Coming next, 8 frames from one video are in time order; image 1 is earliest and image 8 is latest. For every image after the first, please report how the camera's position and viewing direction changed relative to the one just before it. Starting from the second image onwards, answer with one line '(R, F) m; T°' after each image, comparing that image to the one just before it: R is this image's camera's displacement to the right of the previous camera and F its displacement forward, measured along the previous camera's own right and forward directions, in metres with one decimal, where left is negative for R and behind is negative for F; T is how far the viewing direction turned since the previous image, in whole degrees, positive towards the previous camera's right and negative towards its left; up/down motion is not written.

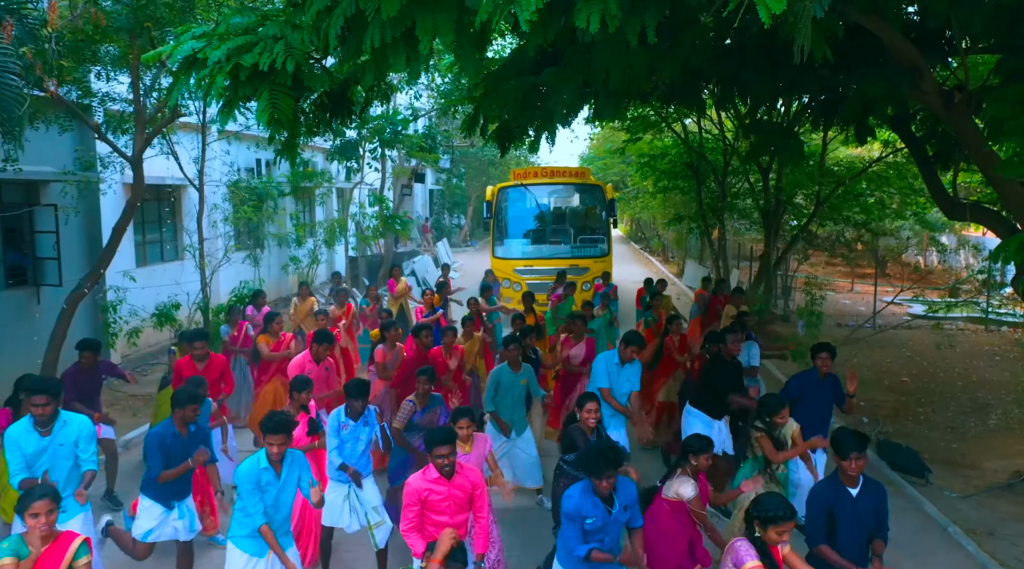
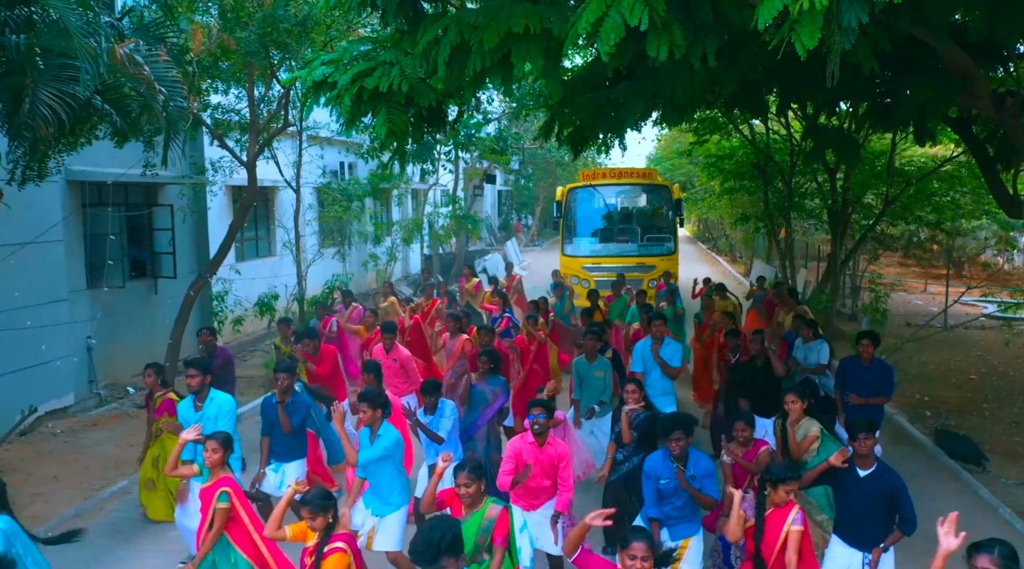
(-0.1, -0.8) m; -5°
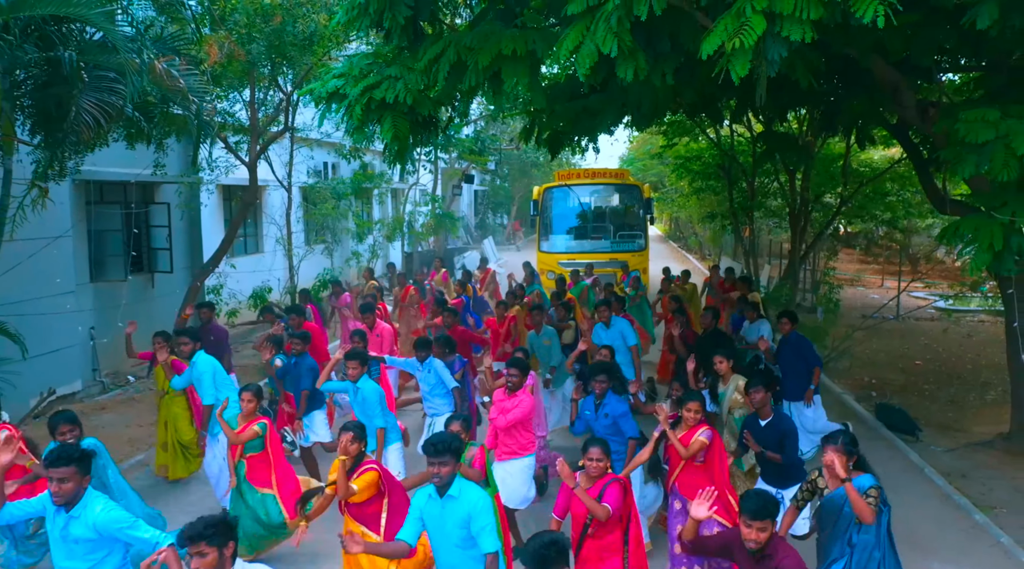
(-0.1, -0.9) m; +2°
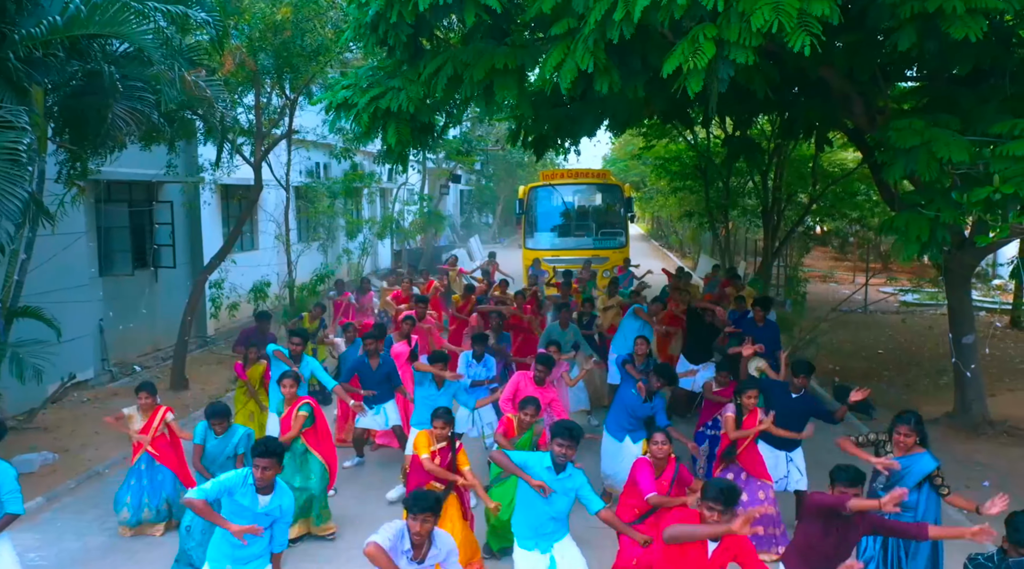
(-0.1, -0.8) m; +1°
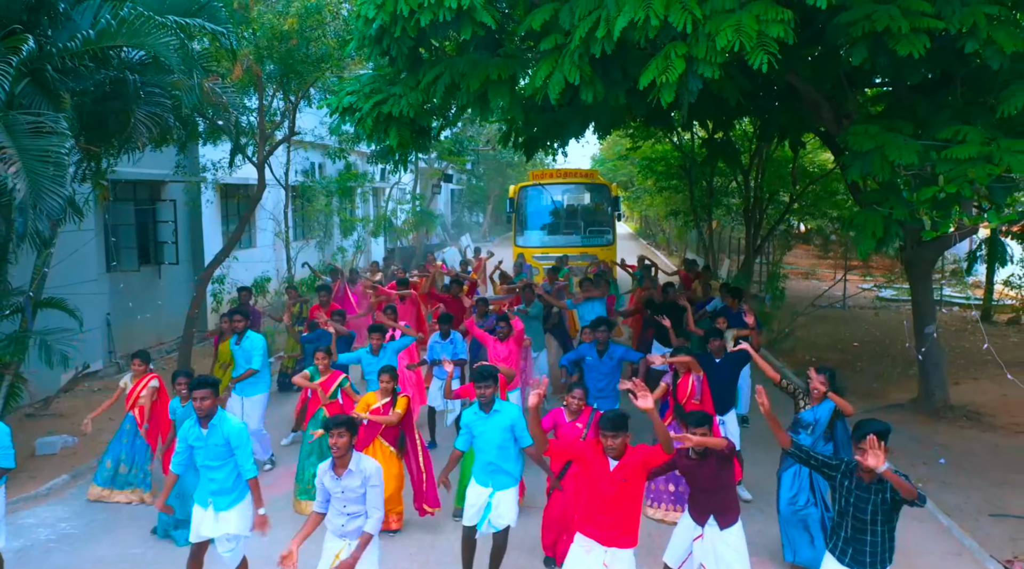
(0.0, -0.6) m; +1°
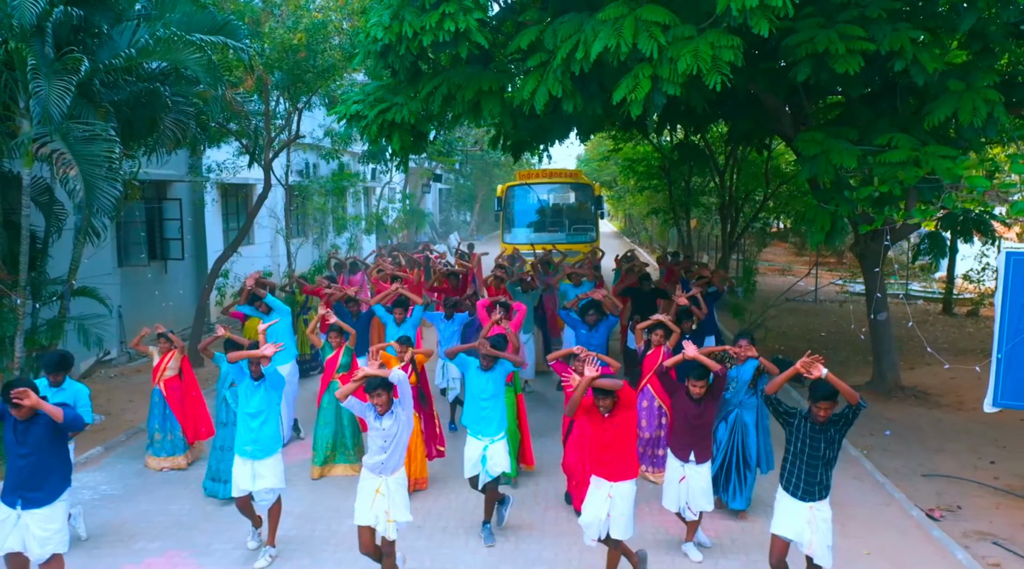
(0.0, -0.9) m; +1°
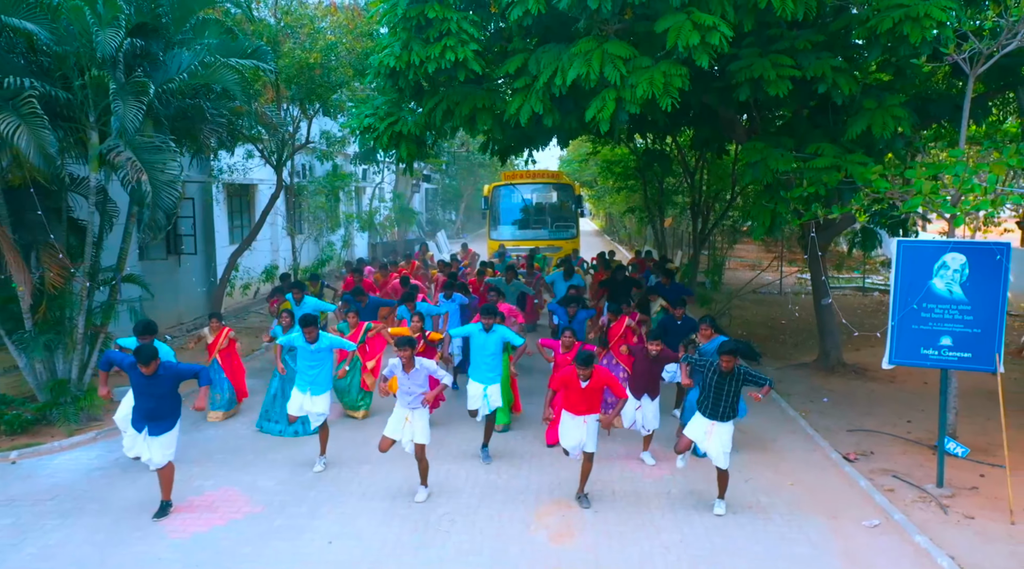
(-0.1, -1.5) m; +1°
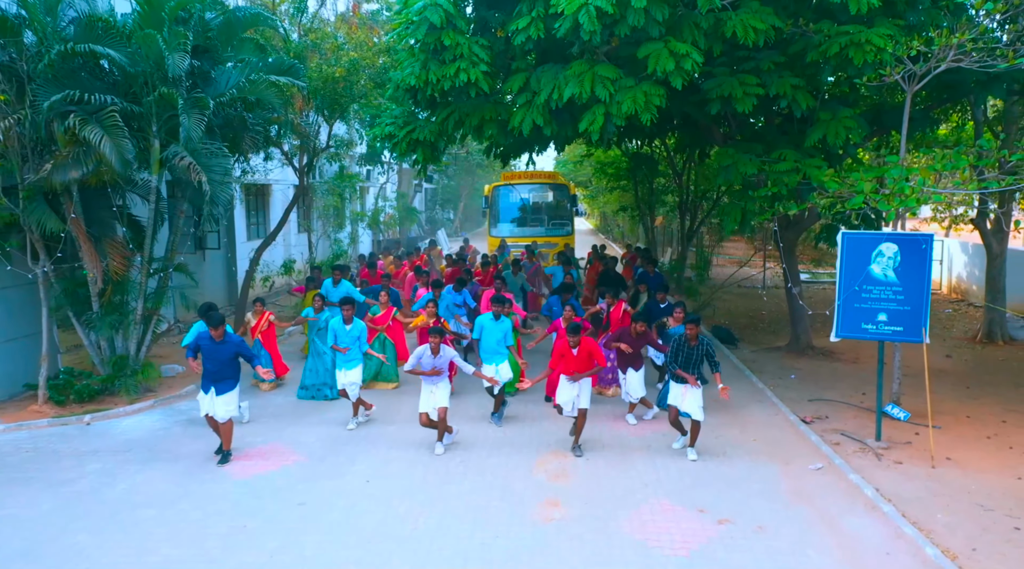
(-0.1, -1.4) m; 0°
